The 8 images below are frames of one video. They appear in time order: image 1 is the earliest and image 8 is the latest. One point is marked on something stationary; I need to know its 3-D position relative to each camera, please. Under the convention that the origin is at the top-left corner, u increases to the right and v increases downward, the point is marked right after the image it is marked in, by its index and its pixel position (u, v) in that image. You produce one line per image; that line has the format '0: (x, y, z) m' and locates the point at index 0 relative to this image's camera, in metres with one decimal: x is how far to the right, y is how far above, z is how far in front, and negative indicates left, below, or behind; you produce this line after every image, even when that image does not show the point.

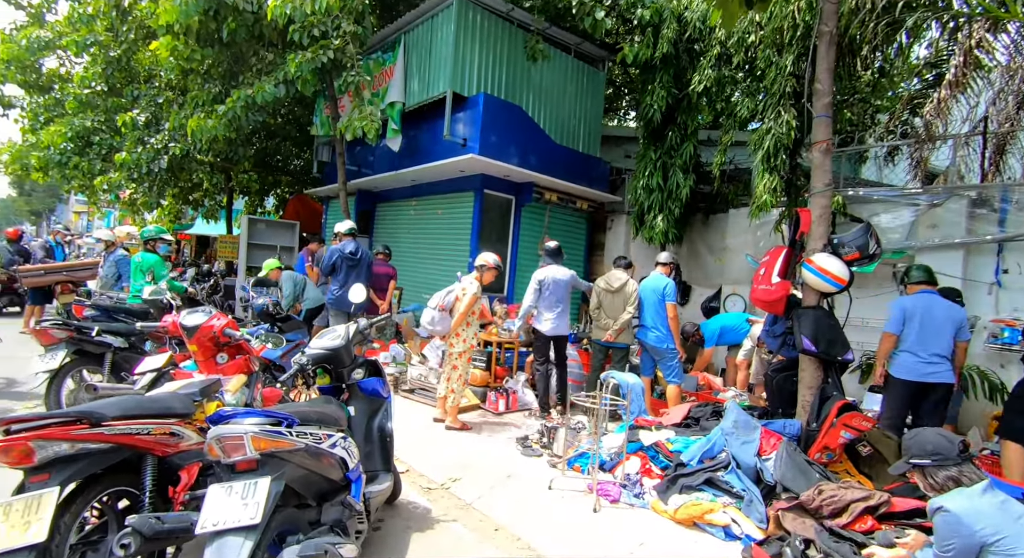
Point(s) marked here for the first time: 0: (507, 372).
0: (-0.1, -1.0, +5.6) m
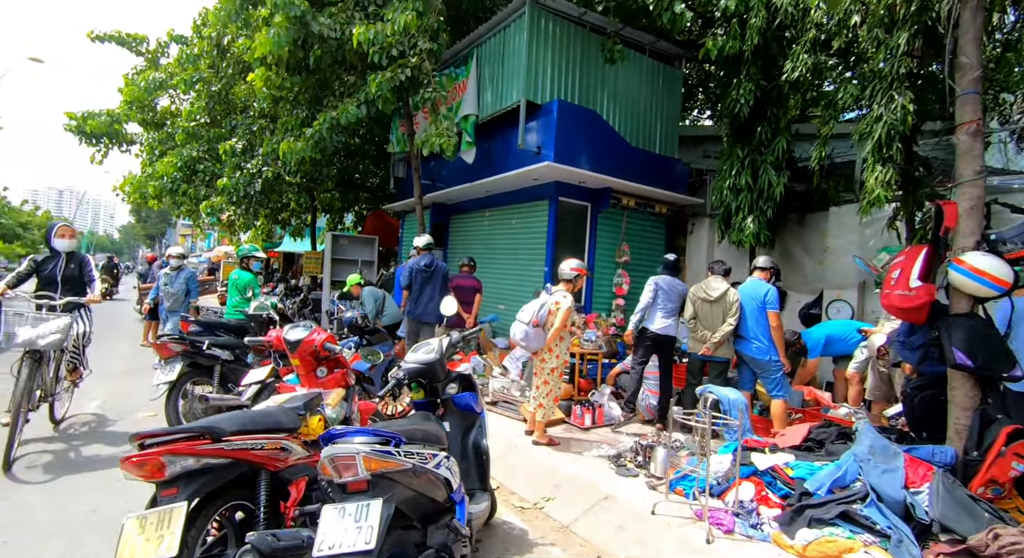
0: (+0.8, -1.1, +5.5) m
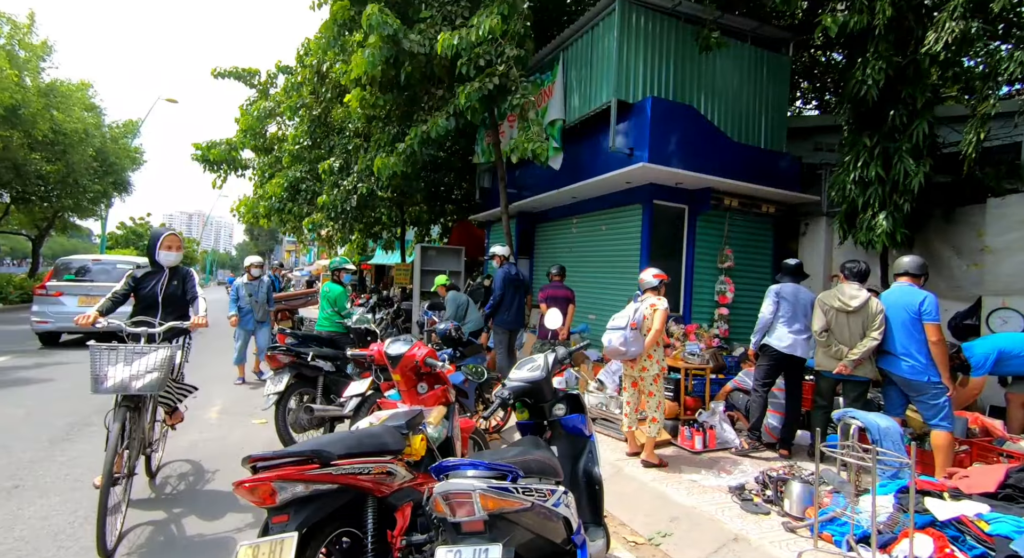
0: (+1.7, -1.2, +5.1) m
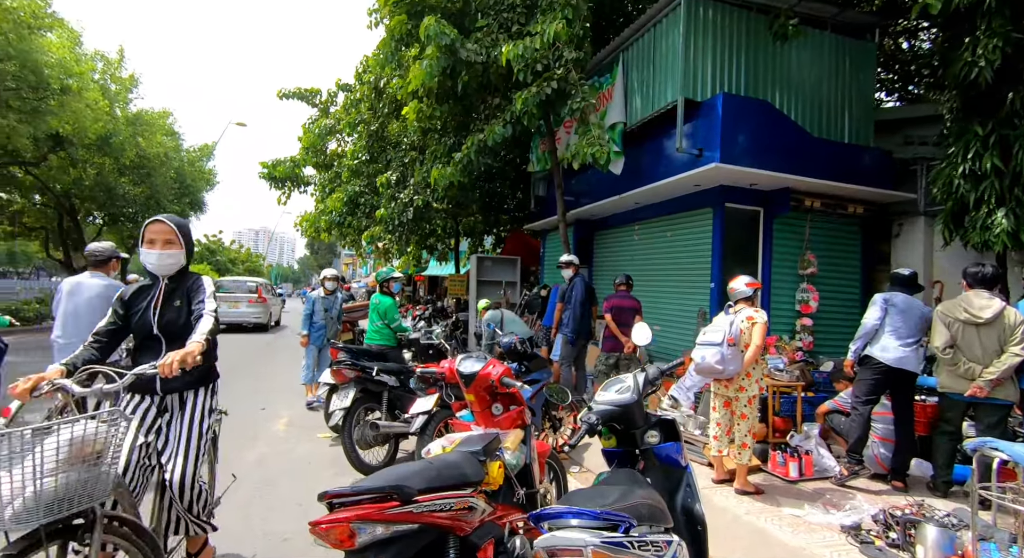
0: (+2.4, -1.2, +4.6) m
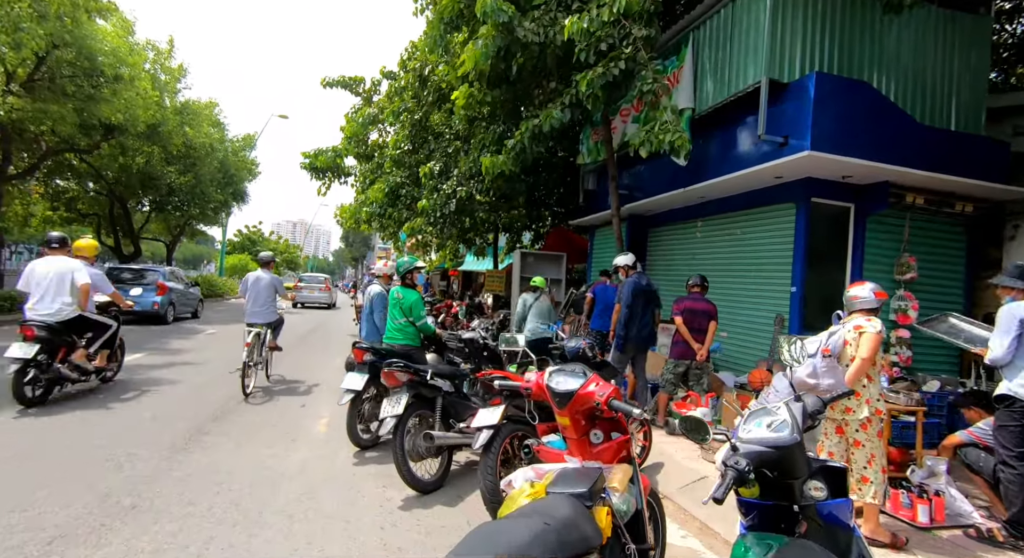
0: (+2.9, -1.3, +3.9) m
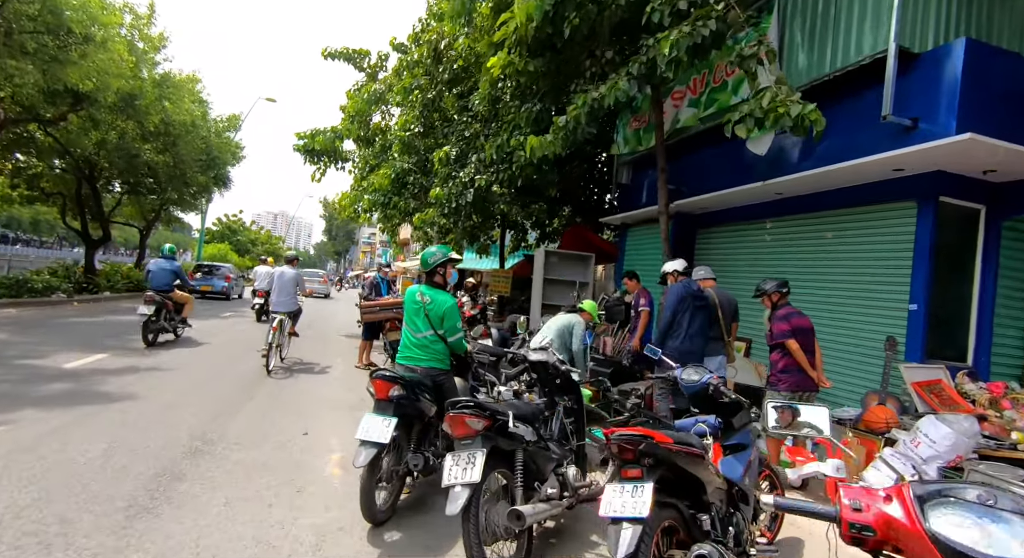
0: (+3.5, -1.4, +2.8) m
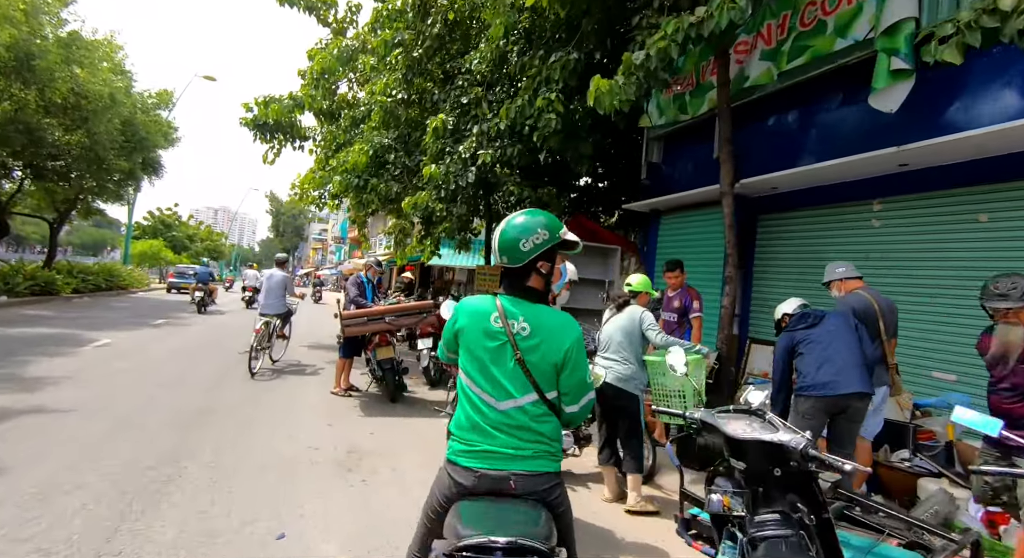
0: (+4.3, -1.4, +1.3) m
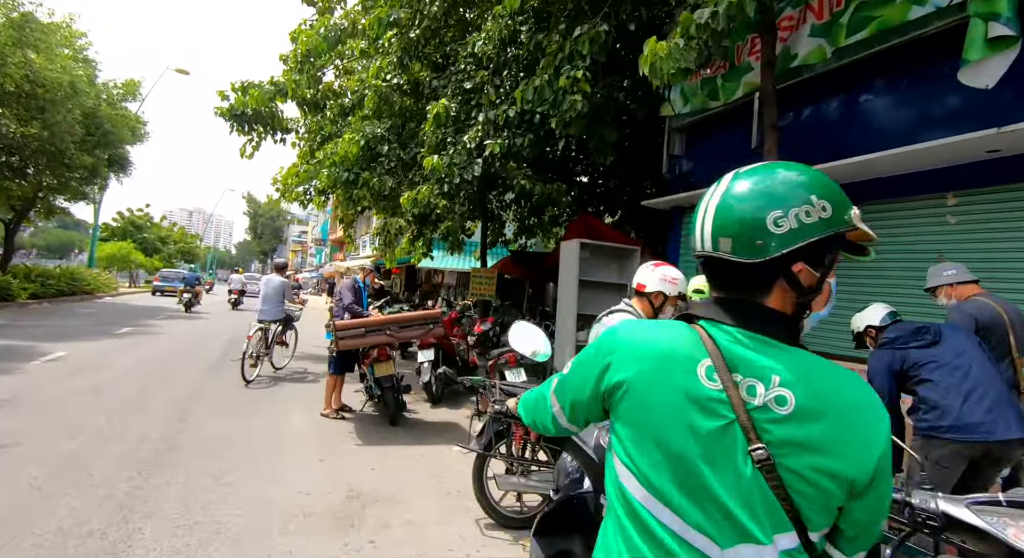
0: (+4.7, -1.4, +0.6) m
